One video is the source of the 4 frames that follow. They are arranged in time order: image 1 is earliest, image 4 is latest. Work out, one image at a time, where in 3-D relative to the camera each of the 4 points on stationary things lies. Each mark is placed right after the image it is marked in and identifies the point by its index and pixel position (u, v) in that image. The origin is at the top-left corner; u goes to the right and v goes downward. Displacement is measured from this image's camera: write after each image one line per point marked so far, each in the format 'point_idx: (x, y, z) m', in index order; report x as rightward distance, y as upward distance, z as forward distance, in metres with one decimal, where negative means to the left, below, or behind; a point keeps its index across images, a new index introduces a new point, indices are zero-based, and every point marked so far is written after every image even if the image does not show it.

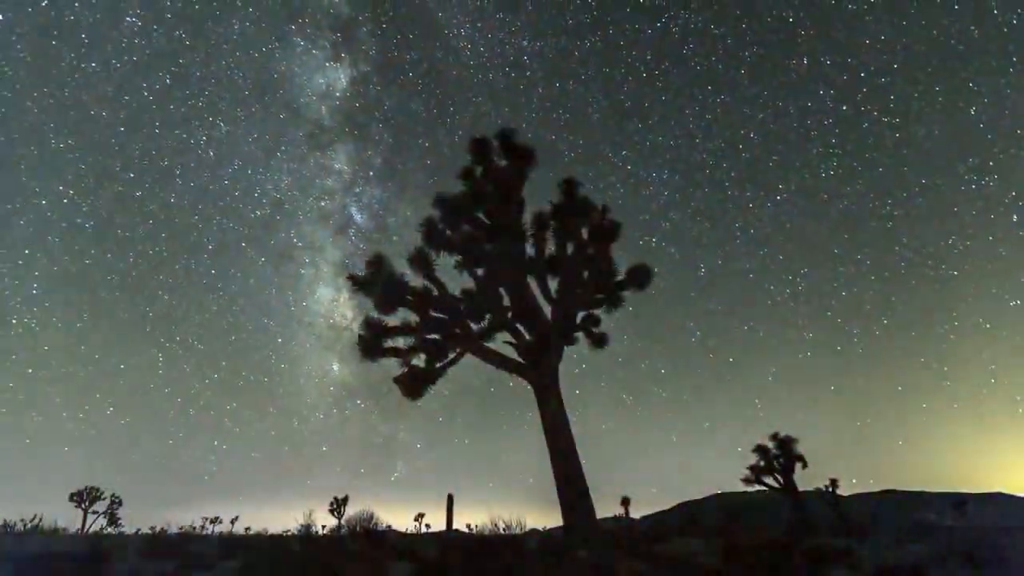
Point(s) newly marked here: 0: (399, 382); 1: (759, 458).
0: (-2.4, -2.3, +15.1) m
1: (+5.0, -3.1, +15.1) m
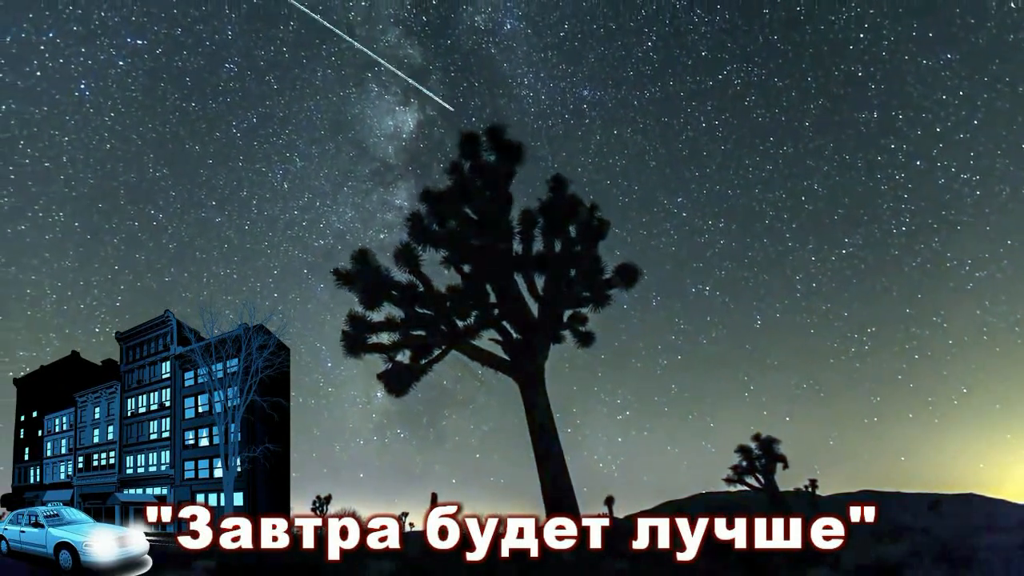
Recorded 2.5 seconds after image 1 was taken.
0: (-2.8, -2.0, +15.6) m
1: (+4.5, -3.3, +14.4) m
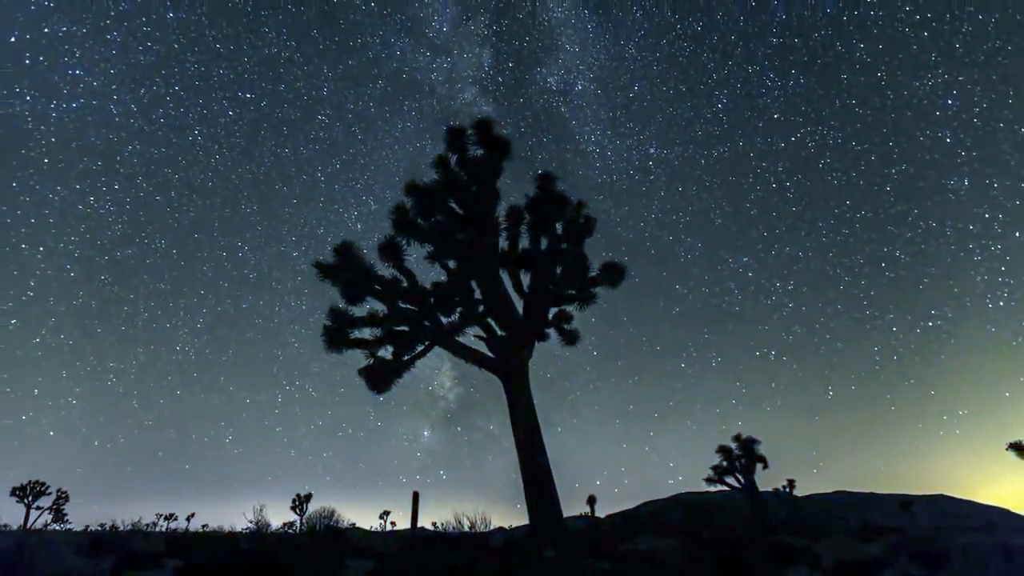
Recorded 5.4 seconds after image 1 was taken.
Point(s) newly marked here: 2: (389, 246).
0: (-3.1, -1.8, +15.9) m
1: (+3.8, -3.2, +13.4) m
2: (-2.6, +0.9, +15.1) m
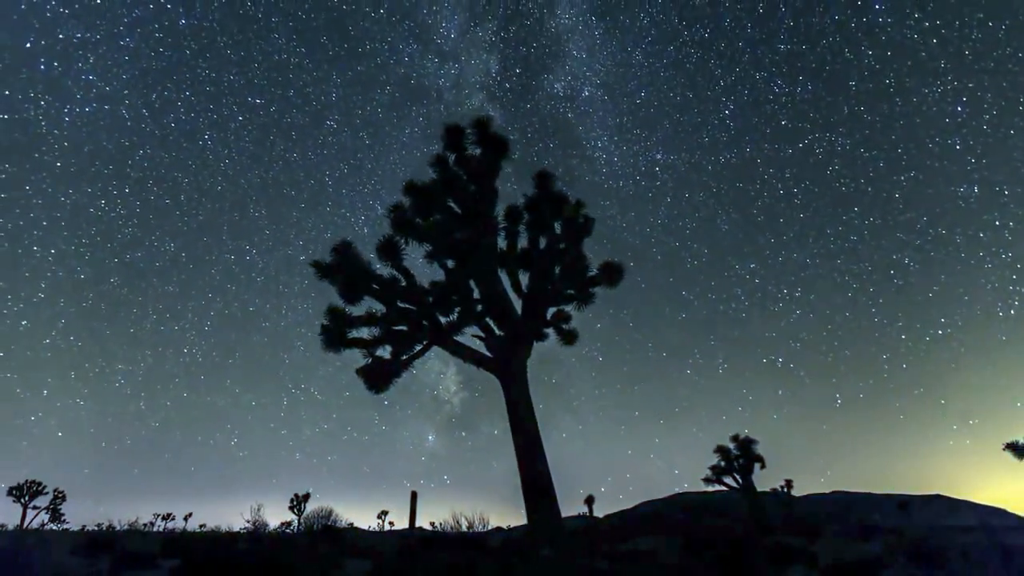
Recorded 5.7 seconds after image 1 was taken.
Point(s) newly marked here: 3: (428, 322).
0: (-3.2, -1.7, +15.9) m
1: (+3.7, -3.2, +13.3) m
2: (-2.6, +0.9, +15.2) m
3: (-1.8, -0.6, +15.5) m
